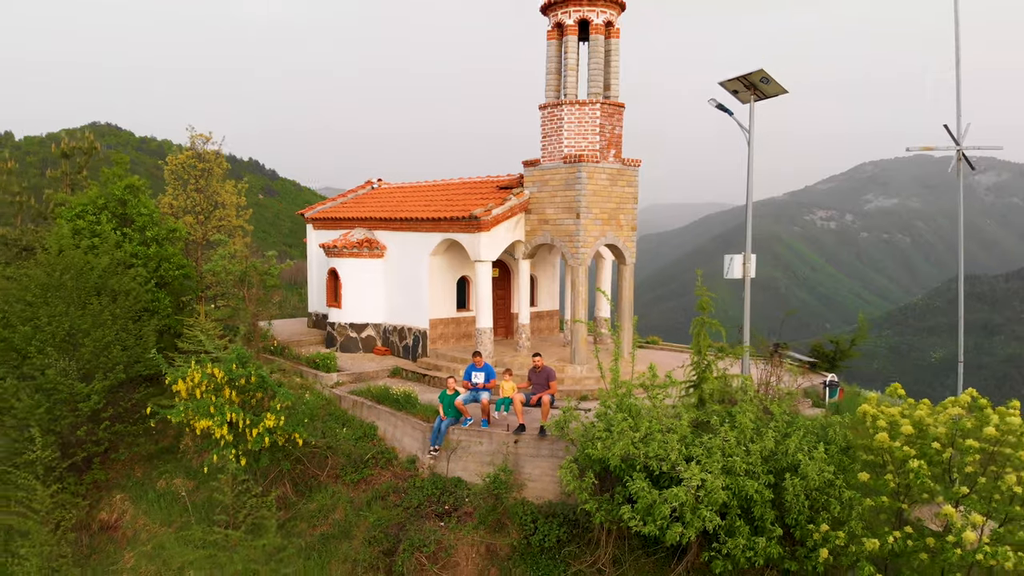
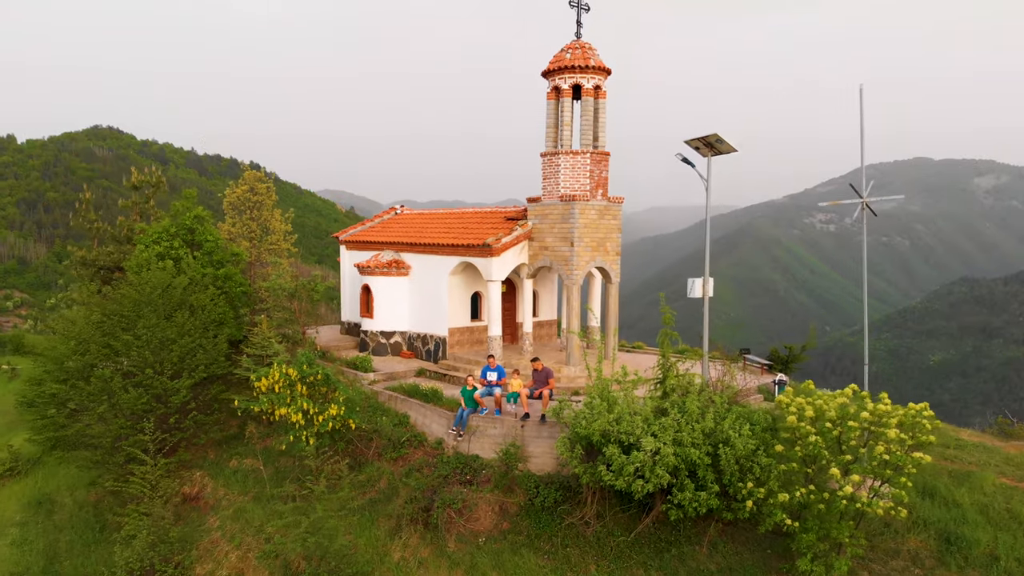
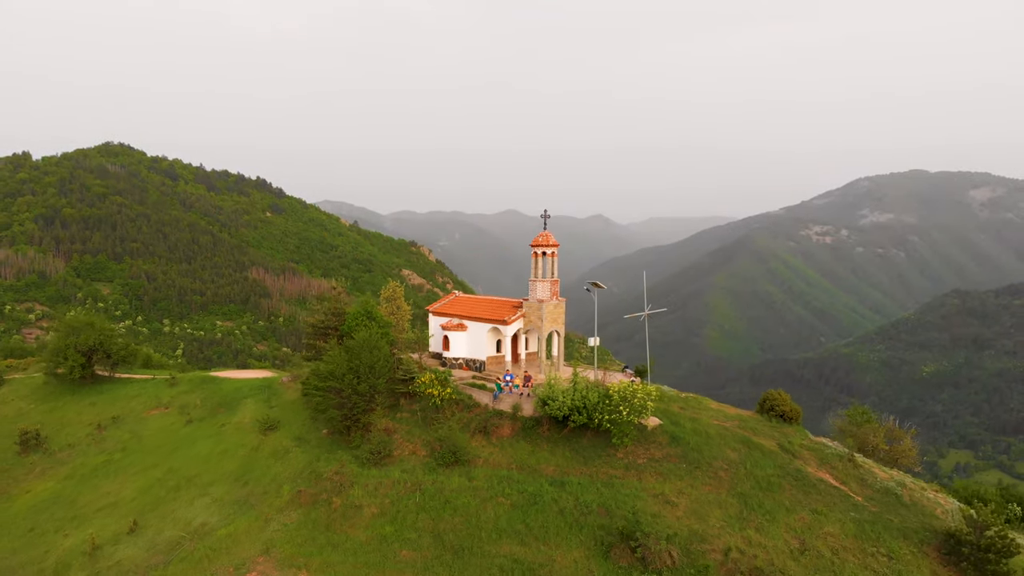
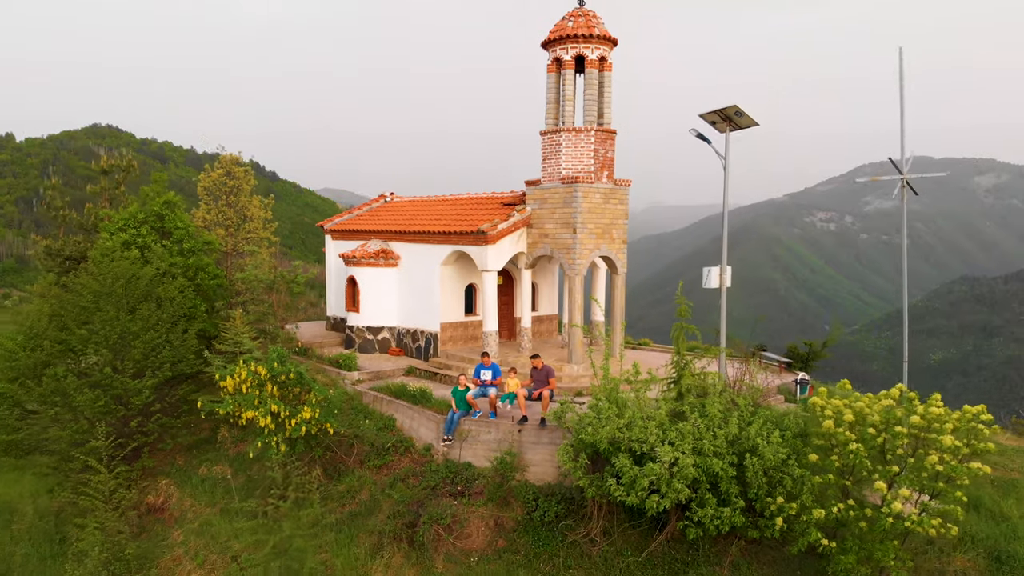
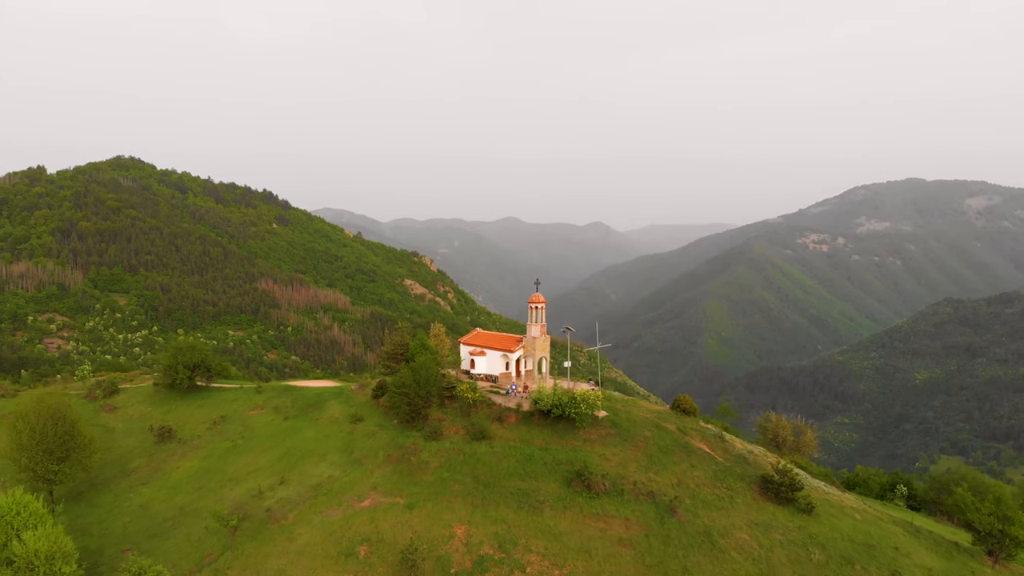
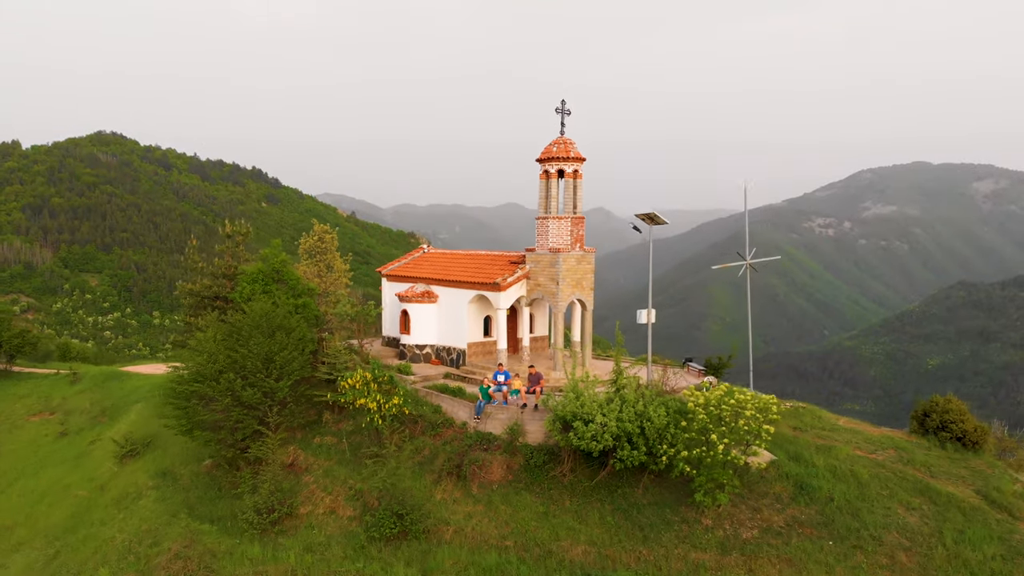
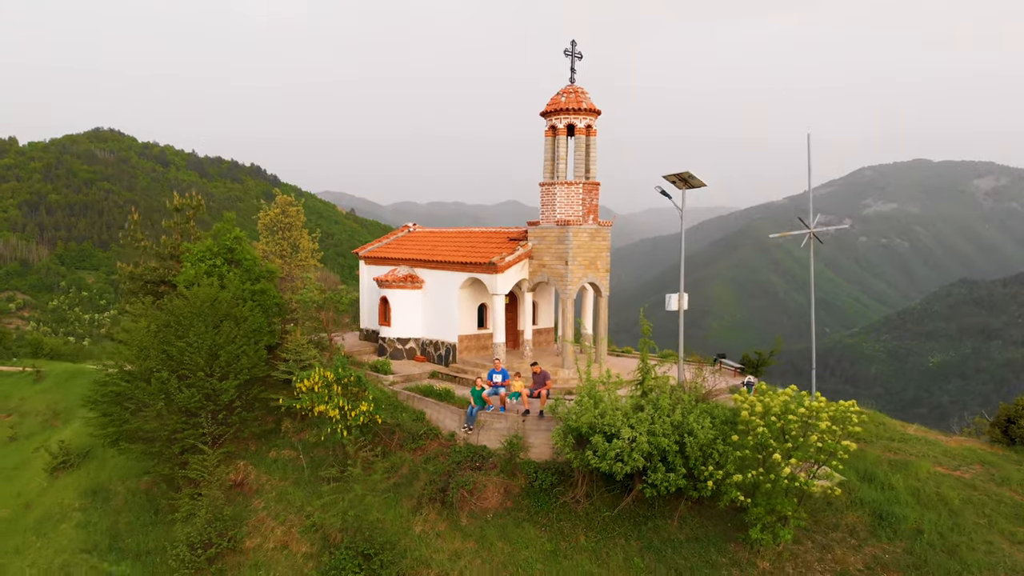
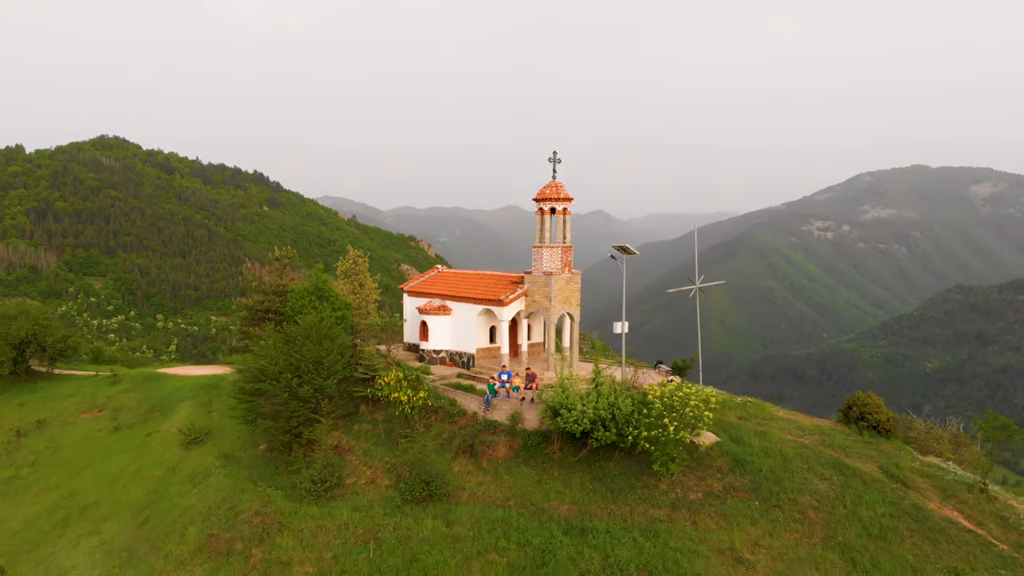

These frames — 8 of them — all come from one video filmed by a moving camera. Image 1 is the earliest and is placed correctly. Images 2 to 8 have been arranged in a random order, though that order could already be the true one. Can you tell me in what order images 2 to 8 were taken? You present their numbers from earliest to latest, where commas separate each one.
4, 2, 7, 6, 8, 3, 5
